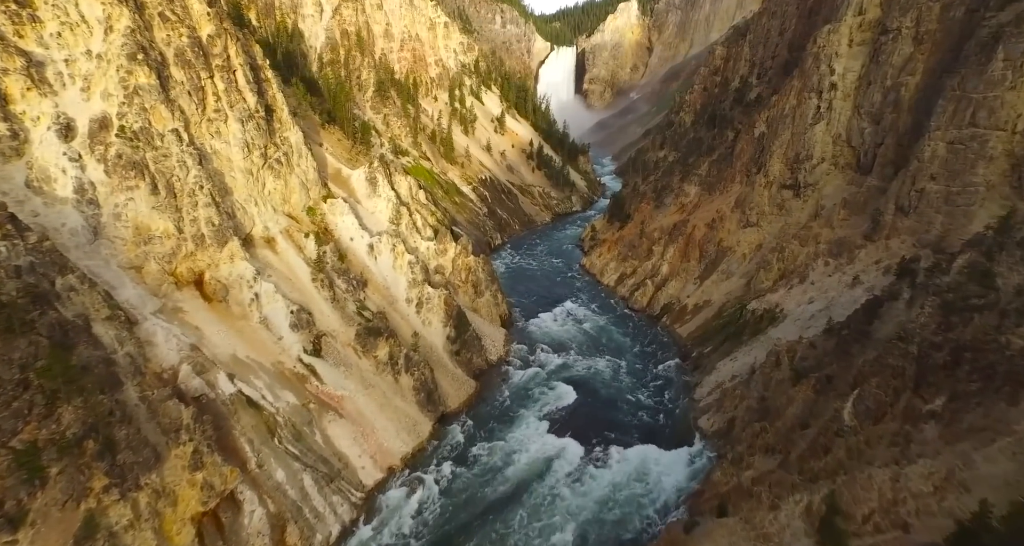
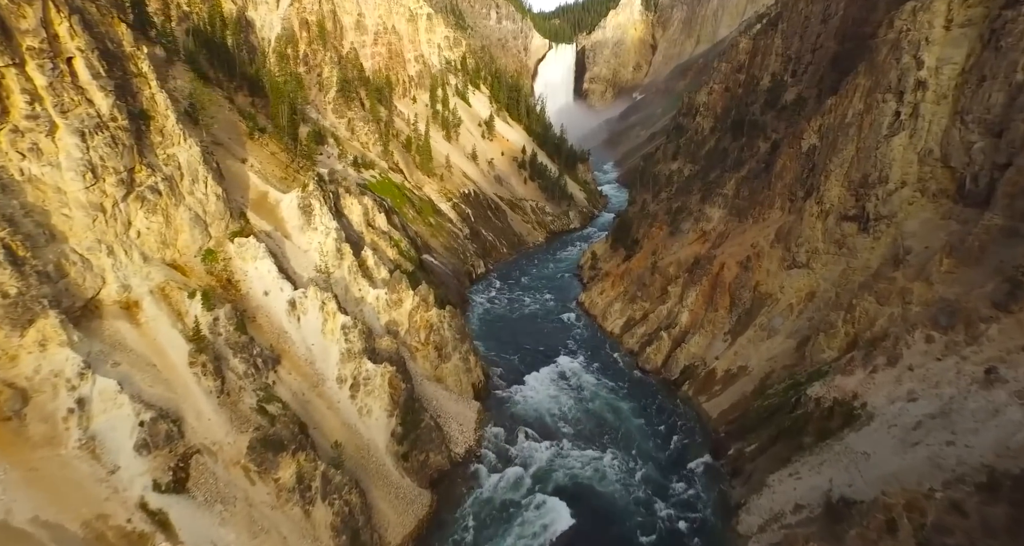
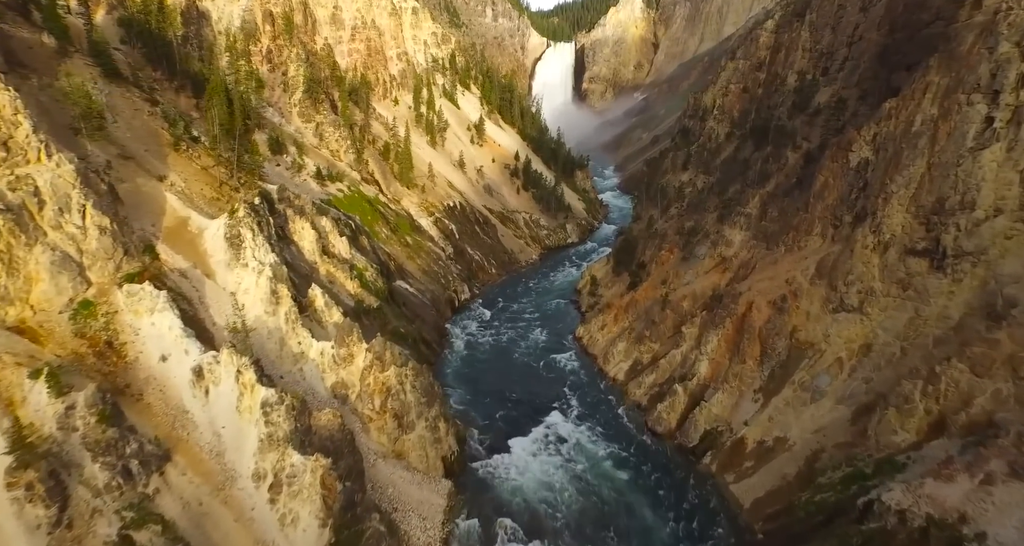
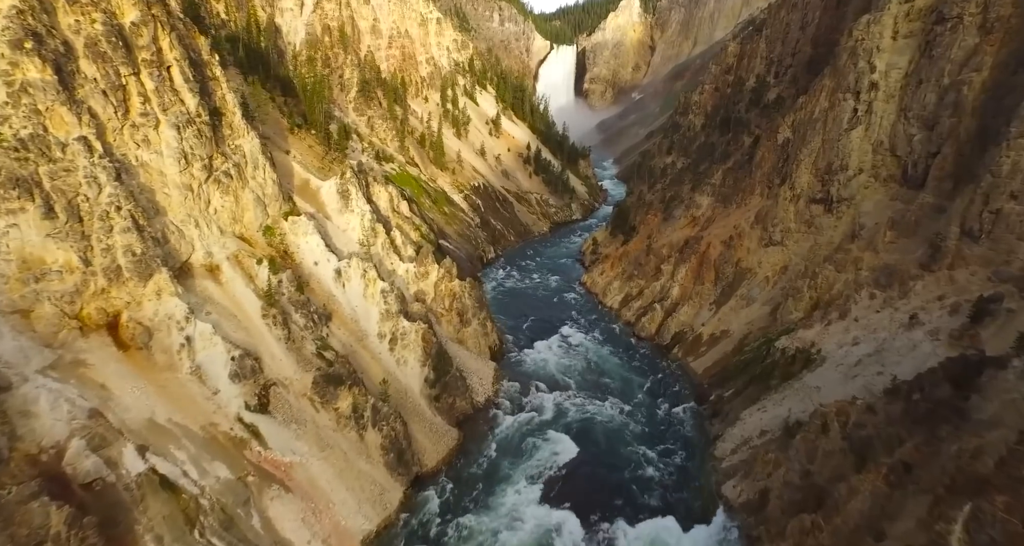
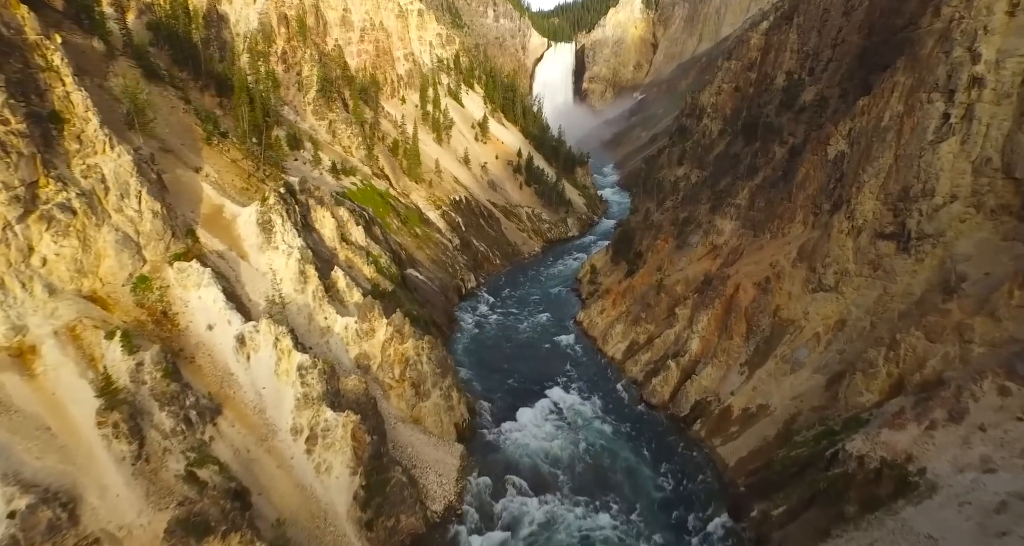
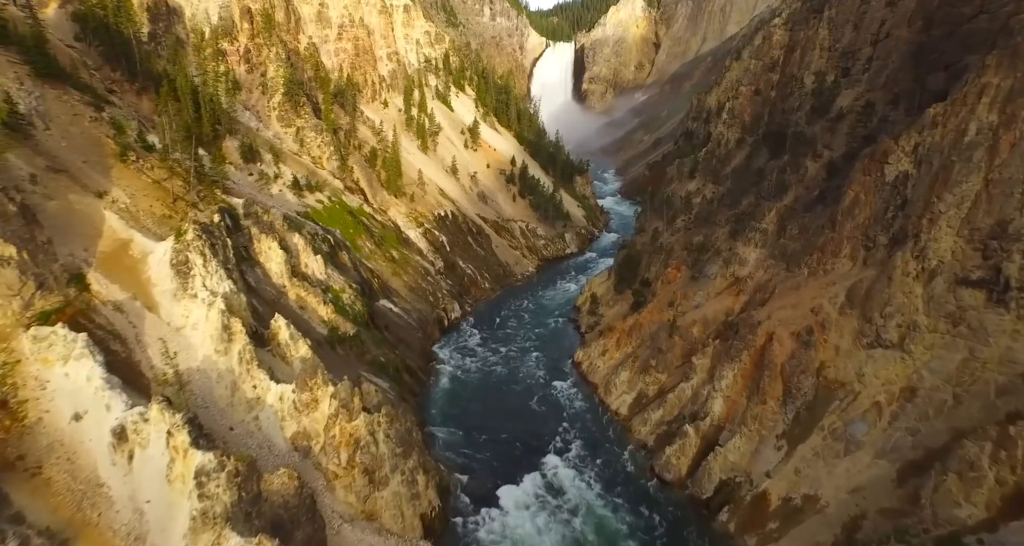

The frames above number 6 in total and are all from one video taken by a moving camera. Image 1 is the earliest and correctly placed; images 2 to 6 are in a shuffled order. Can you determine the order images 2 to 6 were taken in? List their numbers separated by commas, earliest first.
4, 2, 5, 3, 6
